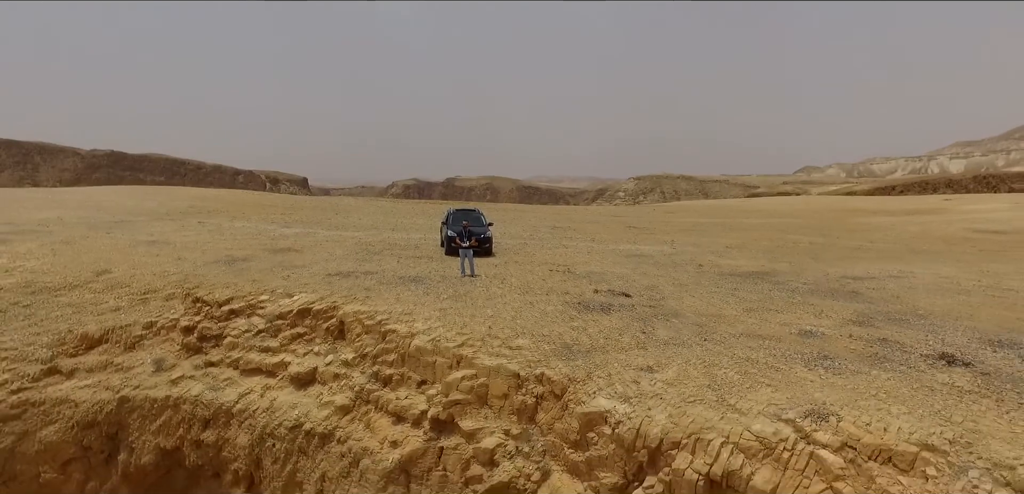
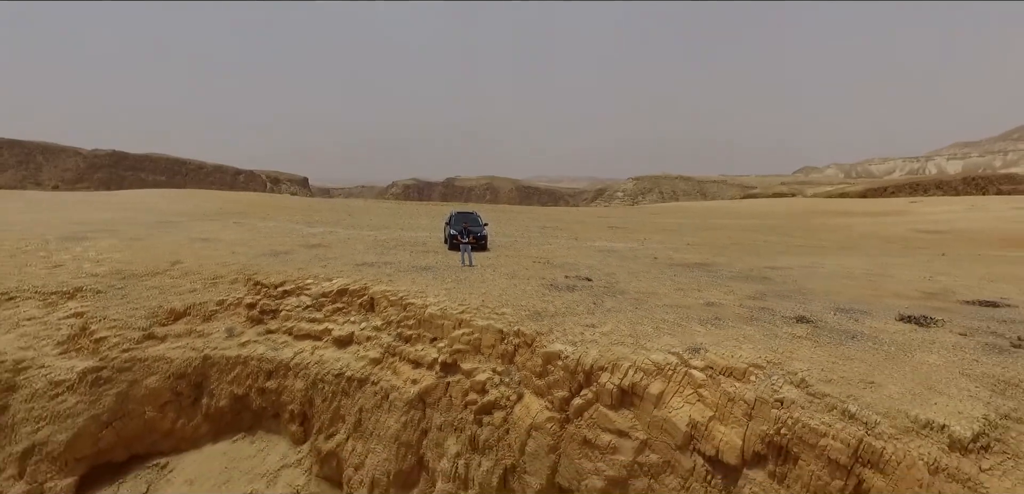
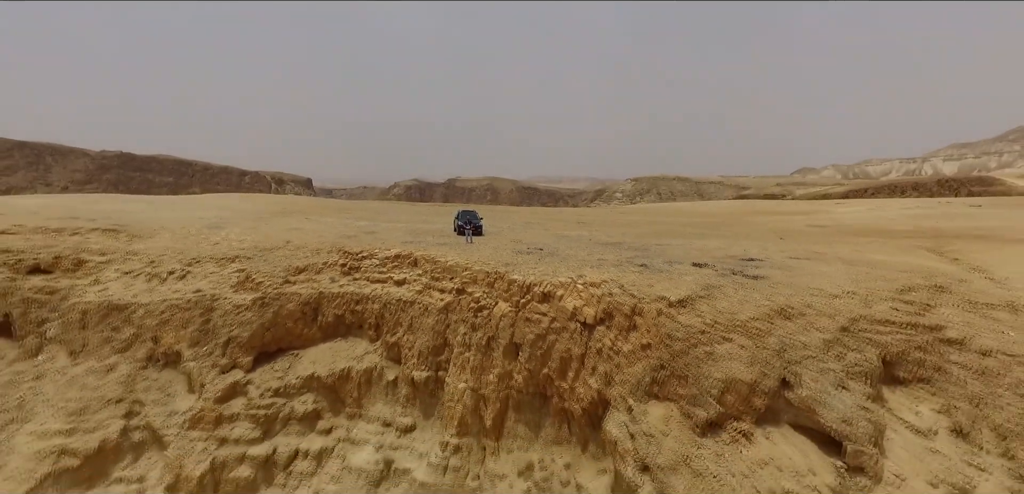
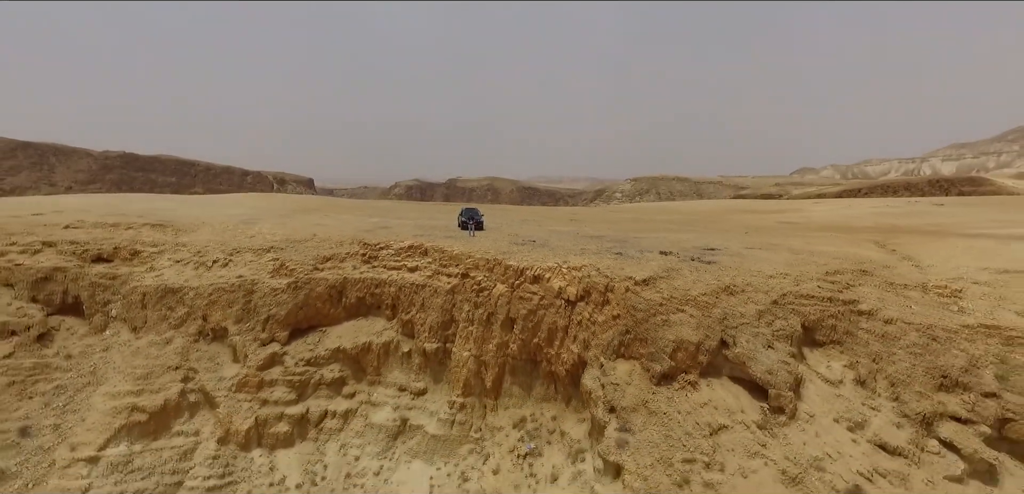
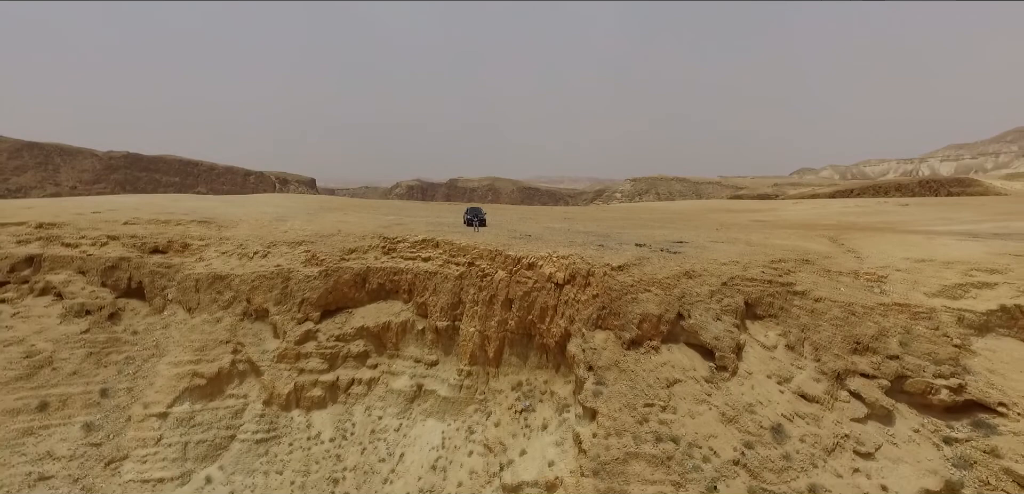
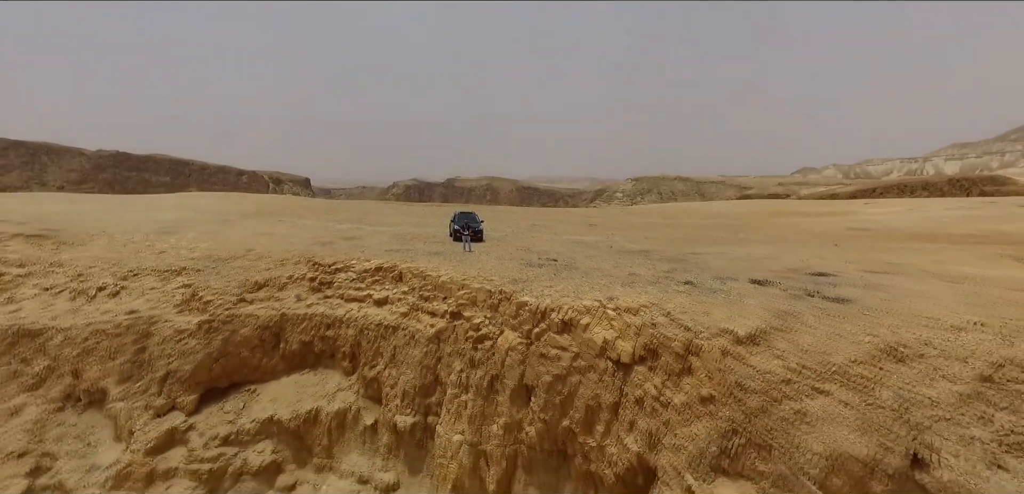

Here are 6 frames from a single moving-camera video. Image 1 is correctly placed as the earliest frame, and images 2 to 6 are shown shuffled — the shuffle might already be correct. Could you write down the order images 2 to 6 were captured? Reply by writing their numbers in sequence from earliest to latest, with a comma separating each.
2, 6, 3, 4, 5
